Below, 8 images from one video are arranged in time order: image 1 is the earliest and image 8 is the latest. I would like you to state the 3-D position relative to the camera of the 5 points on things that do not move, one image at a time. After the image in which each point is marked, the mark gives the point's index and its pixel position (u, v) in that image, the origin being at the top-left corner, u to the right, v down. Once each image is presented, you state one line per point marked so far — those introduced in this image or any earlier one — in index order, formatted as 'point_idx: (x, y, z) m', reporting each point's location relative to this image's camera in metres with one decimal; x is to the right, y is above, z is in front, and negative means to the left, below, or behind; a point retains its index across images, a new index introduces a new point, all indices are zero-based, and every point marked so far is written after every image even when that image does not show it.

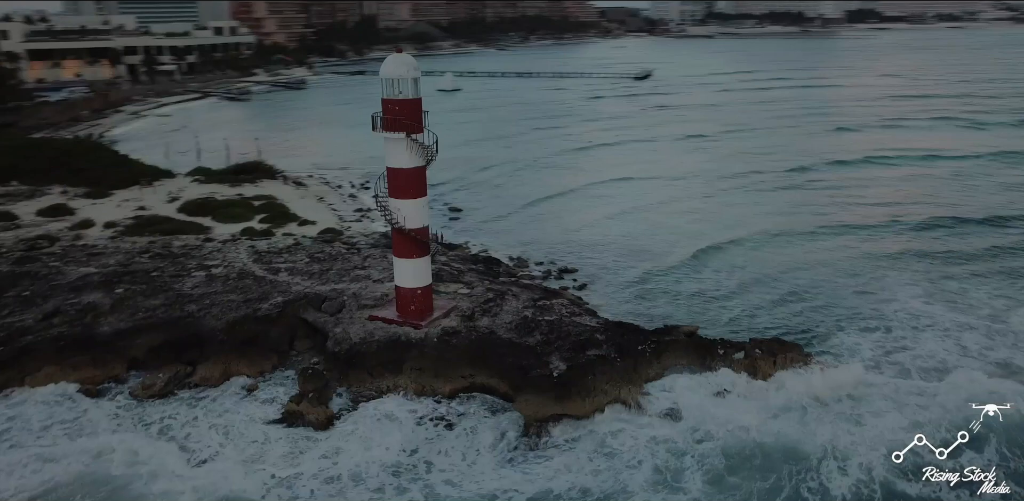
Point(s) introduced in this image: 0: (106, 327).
0: (-8.2, -1.5, +16.5) m
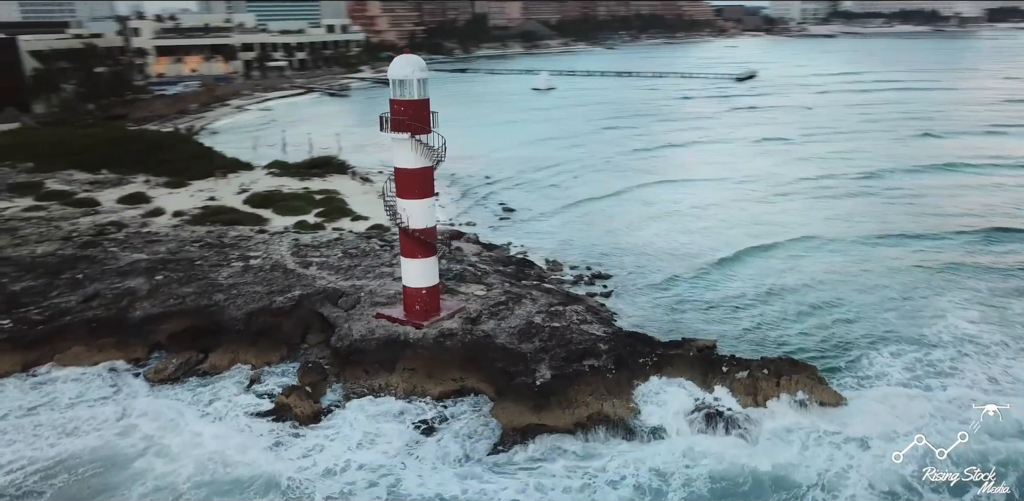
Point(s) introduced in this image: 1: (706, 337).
0: (-8.0, -1.3, +17.4) m
1: (+3.8, -1.7, +16.7) m
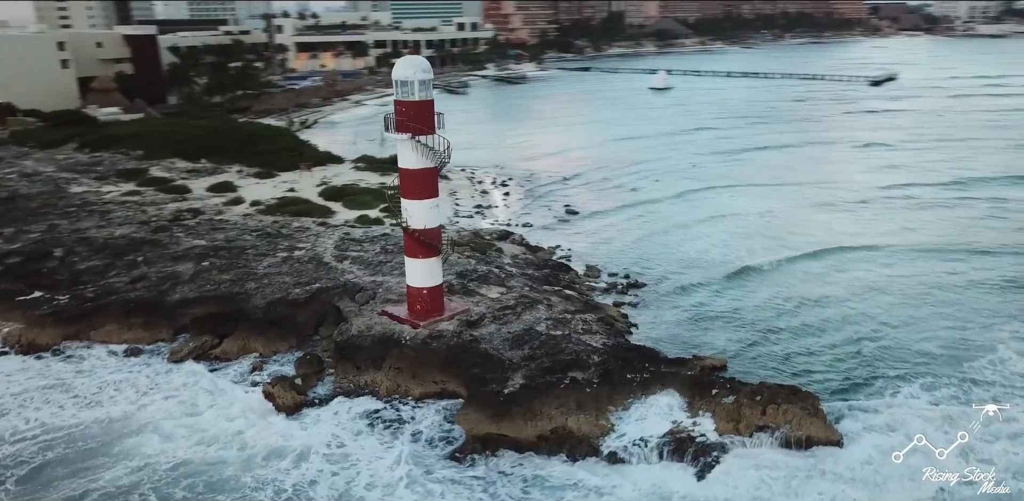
0: (-7.6, -1.0, +18.5) m
1: (+3.9, -1.9, +15.8) m
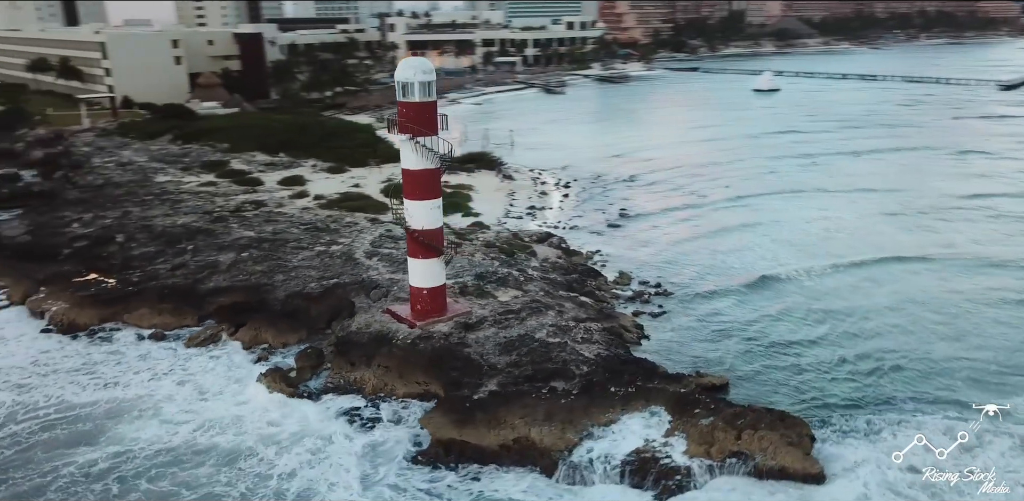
0: (-7.2, -0.8, +19.3) m
1: (+3.8, -2.1, +15.0) m
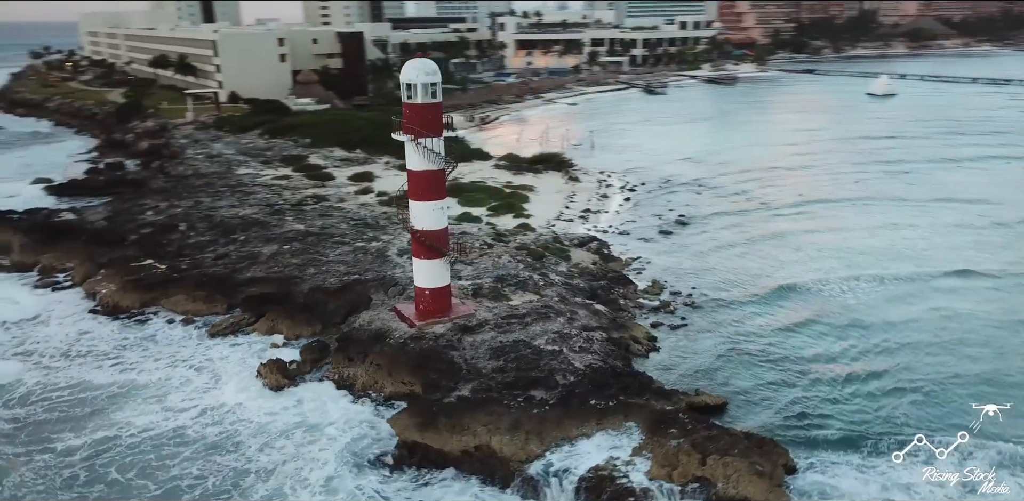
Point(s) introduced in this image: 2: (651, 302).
0: (-6.5, -0.6, +20.1) m
1: (+3.6, -2.4, +14.3) m
2: (+3.2, -1.2, +18.8) m
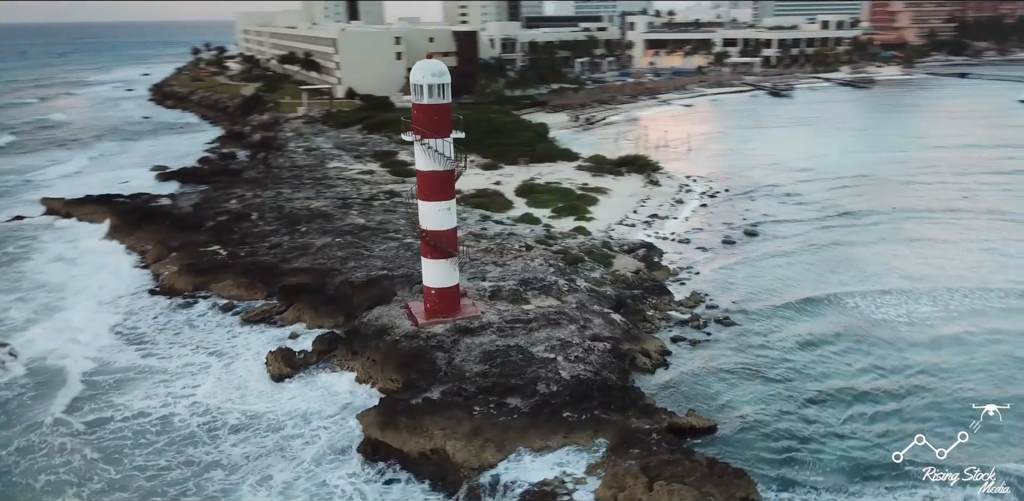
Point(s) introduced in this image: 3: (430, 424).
0: (-5.6, -0.3, +20.9) m
1: (+3.4, -2.6, +13.5) m
2: (+3.7, -1.4, +18.0) m
3: (-1.2, -2.6, +12.1) m
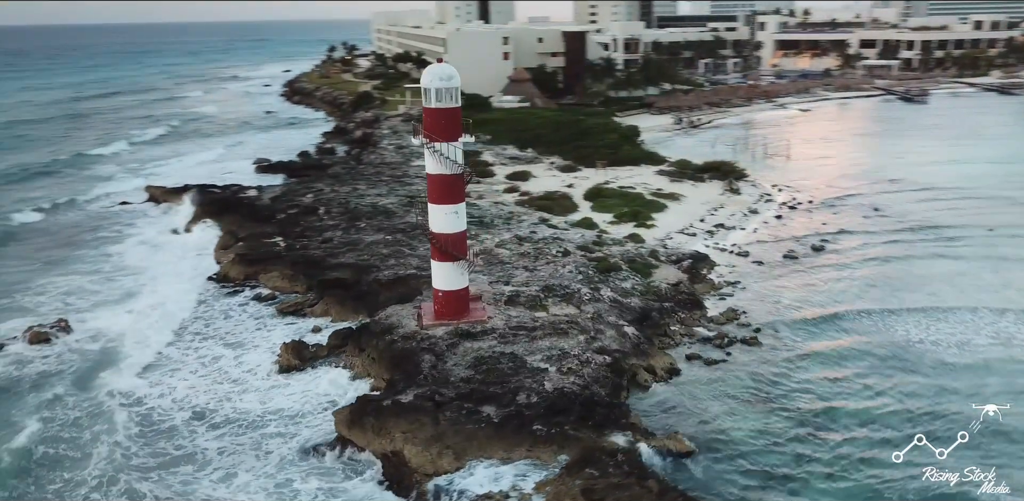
0: (-4.6, -0.2, +21.5) m
1: (+3.0, -2.9, +12.9) m
2: (+4.1, -1.7, +17.2) m
3: (-1.7, -2.6, +12.2) m
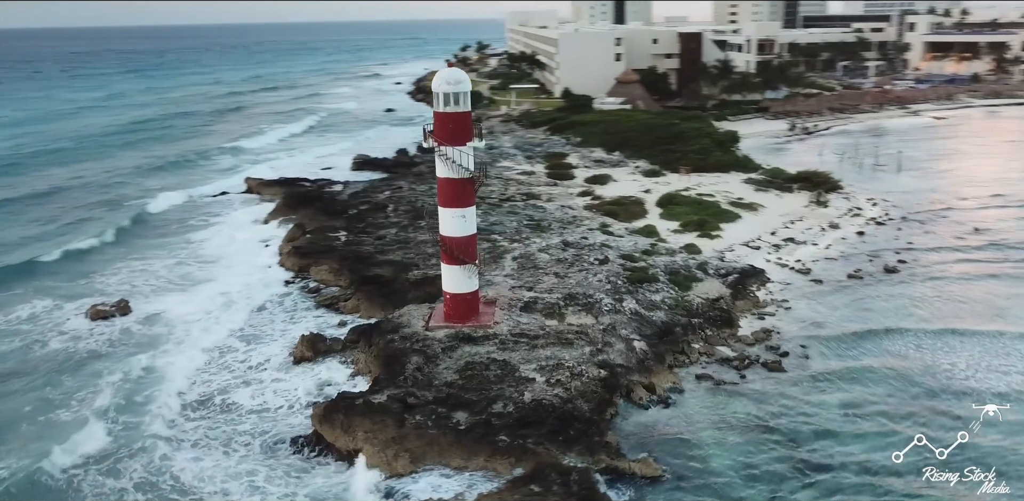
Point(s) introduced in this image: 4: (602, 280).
0: (-3.4, -0.1, +22.1) m
1: (+2.5, -3.1, +12.3) m
2: (+4.4, -2.0, +16.4) m
3: (-2.2, -2.6, +12.4) m
4: (+2.1, -0.6, +18.7) m
